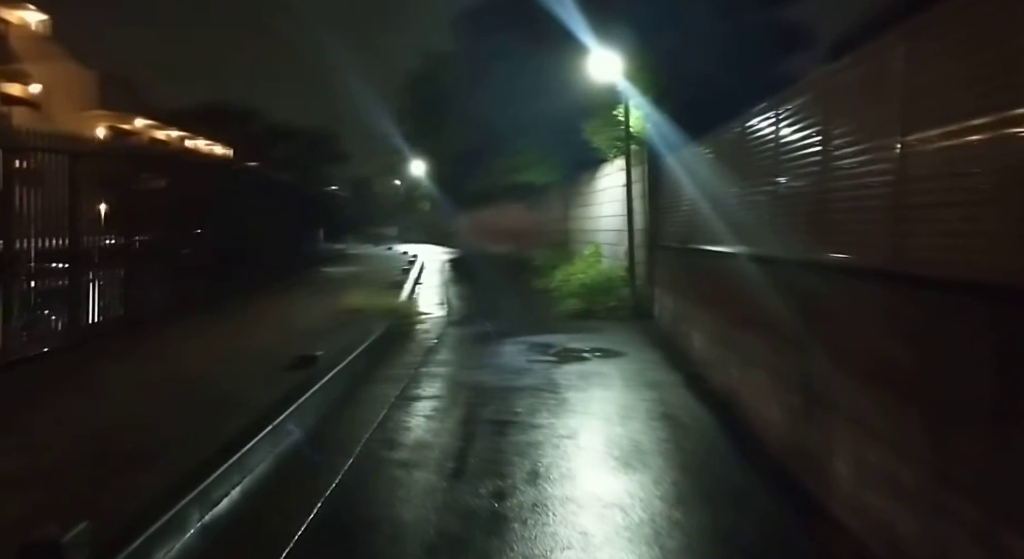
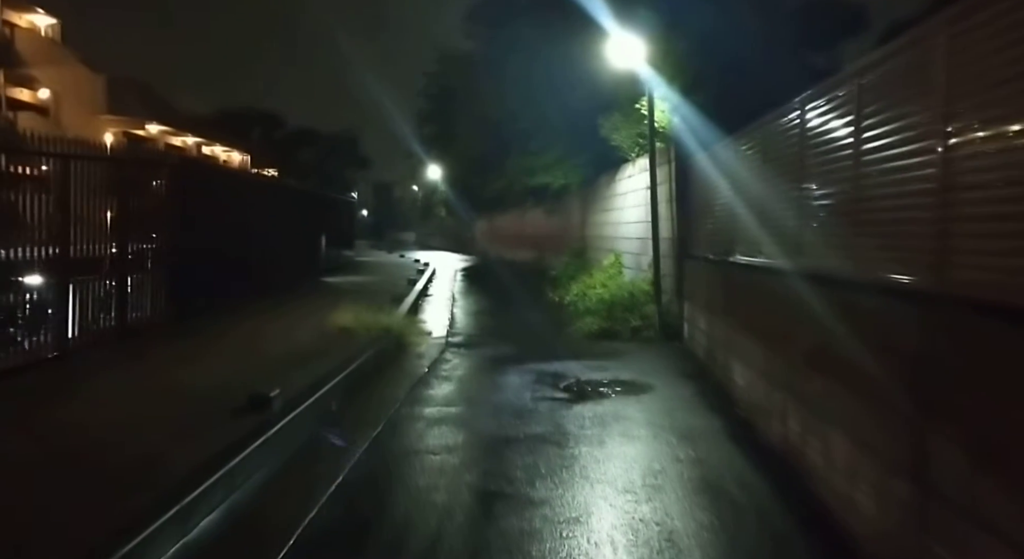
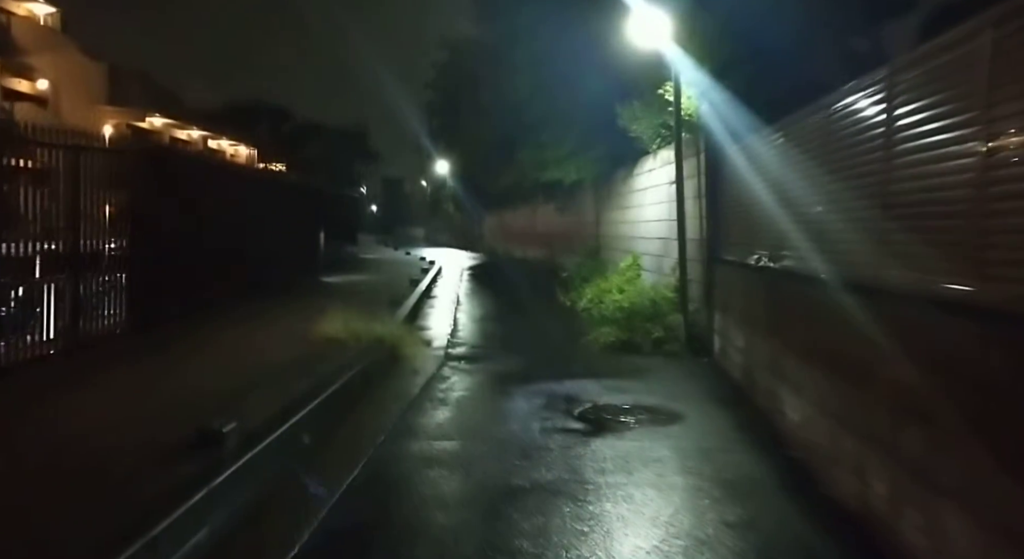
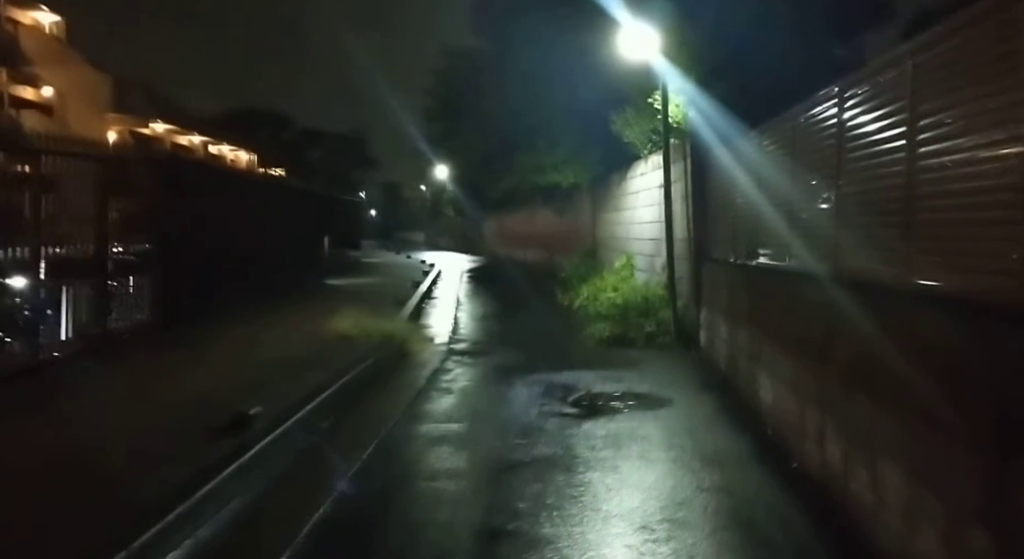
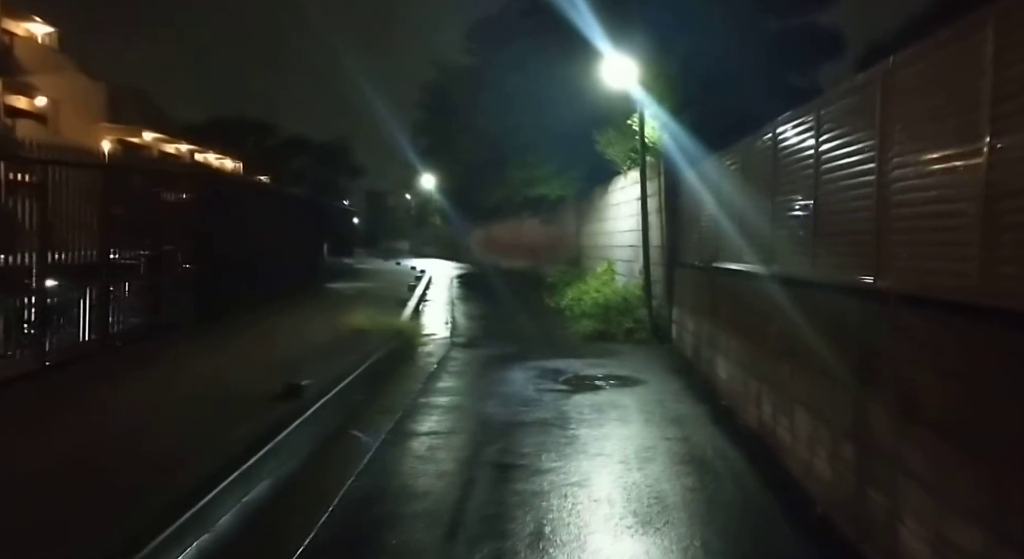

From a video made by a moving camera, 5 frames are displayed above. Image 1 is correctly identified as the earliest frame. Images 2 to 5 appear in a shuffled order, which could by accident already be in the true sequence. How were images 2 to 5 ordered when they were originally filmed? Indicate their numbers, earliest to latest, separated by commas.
5, 2, 4, 3
